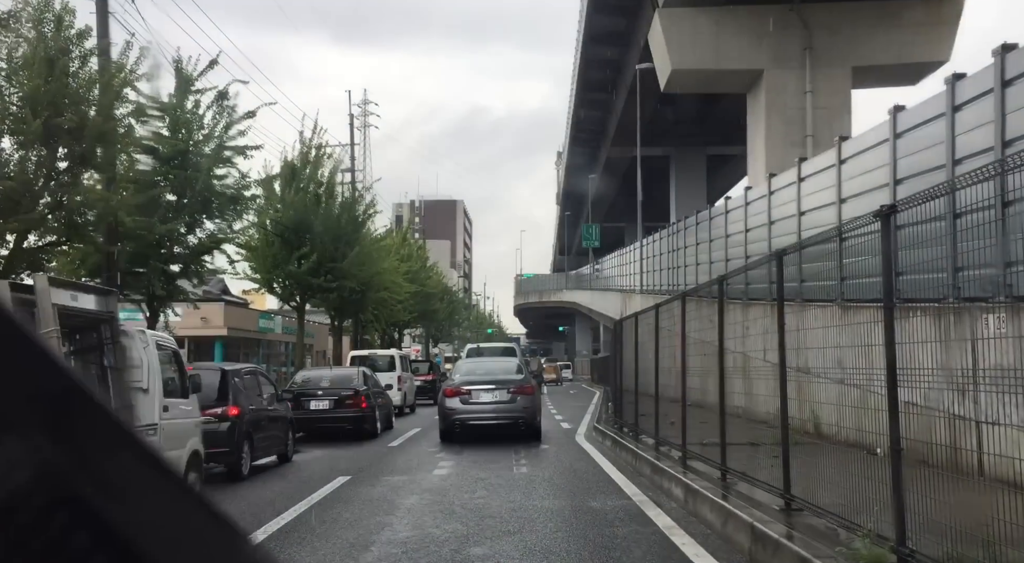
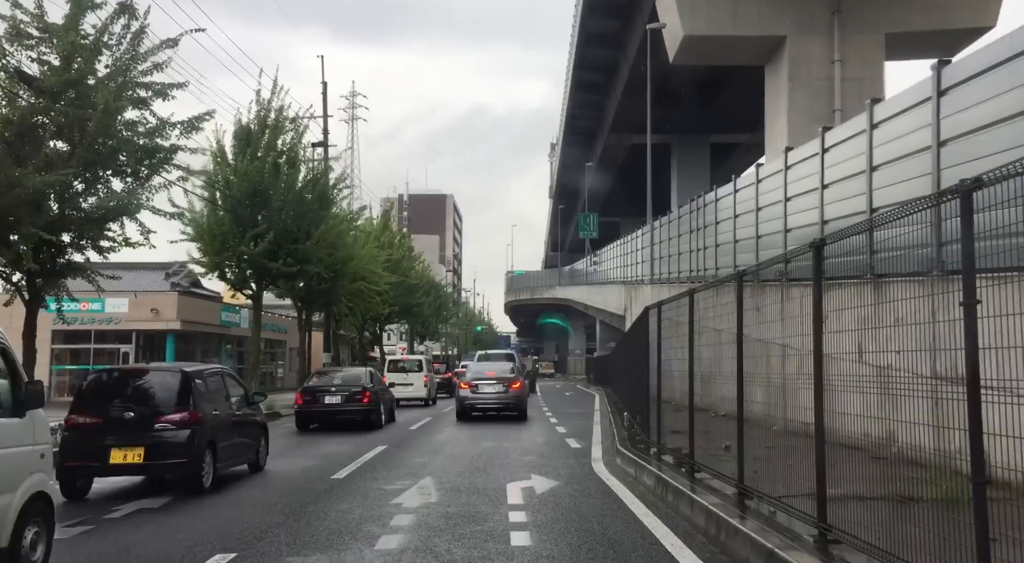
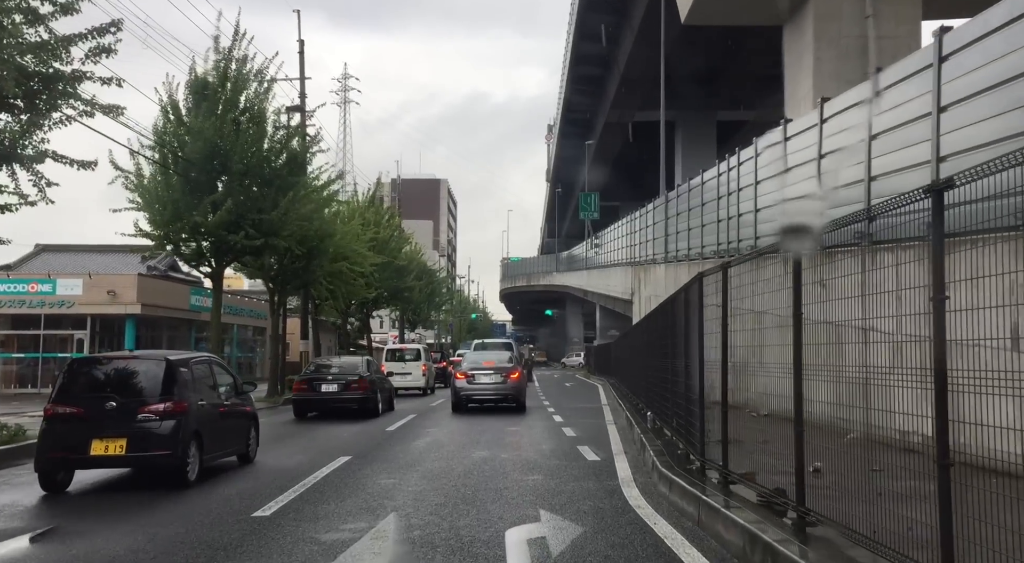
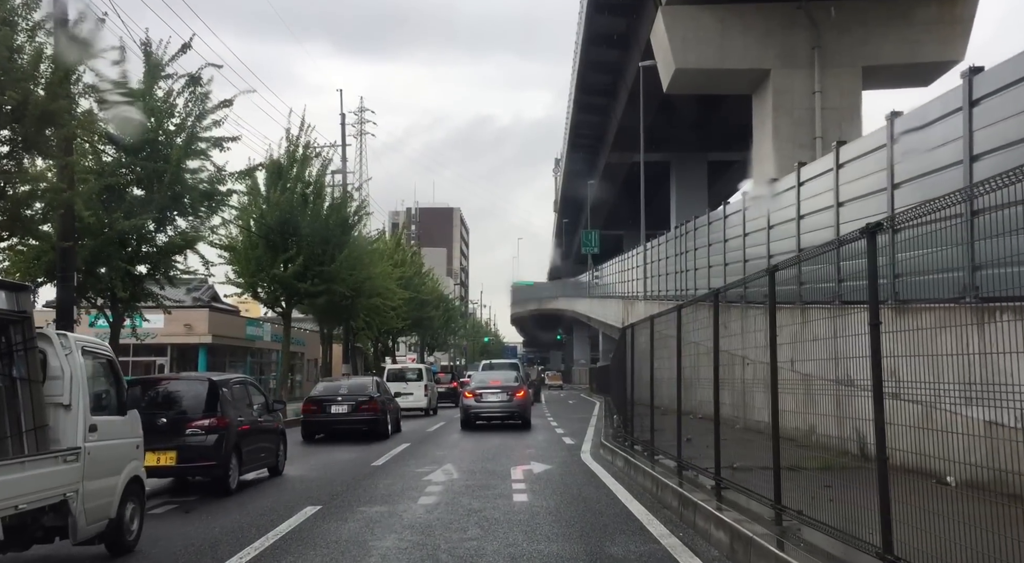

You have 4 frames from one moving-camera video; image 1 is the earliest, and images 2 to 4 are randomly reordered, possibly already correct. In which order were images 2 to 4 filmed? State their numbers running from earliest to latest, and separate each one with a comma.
4, 2, 3
